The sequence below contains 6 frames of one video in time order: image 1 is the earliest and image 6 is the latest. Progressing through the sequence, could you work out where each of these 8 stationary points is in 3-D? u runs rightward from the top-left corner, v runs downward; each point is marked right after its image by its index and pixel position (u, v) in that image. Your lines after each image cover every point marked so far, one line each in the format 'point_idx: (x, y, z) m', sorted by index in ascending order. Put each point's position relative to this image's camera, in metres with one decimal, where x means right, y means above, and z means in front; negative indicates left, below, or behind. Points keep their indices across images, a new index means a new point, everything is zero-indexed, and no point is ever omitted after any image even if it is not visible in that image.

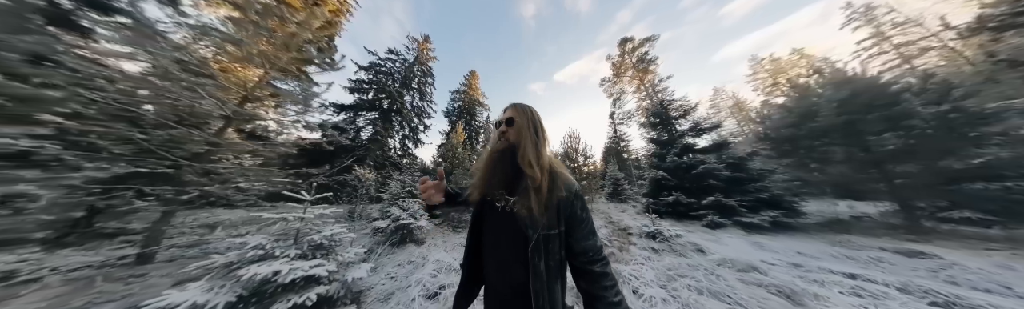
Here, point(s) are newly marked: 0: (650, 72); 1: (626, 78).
0: (+9.3, +5.4, +10.0) m
1: (+7.9, +5.2, +10.4) m
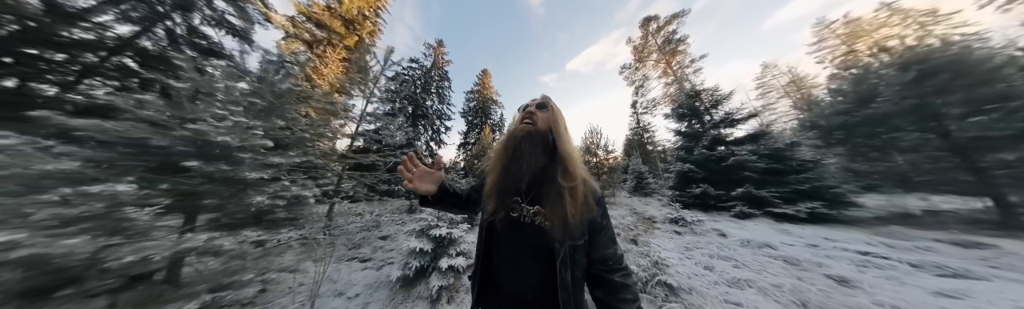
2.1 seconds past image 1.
0: (+10.1, +6.1, +8.8) m
1: (+8.8, +5.8, +9.5) m
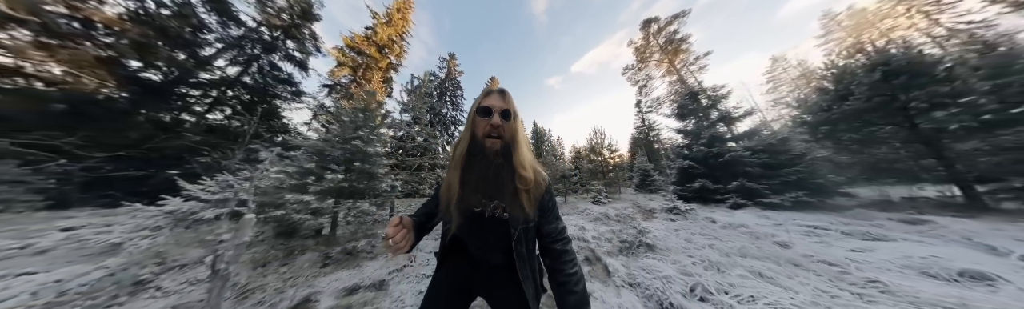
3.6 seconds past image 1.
0: (+10.4, +6.3, +8.9) m
1: (+9.2, +6.0, +9.6) m
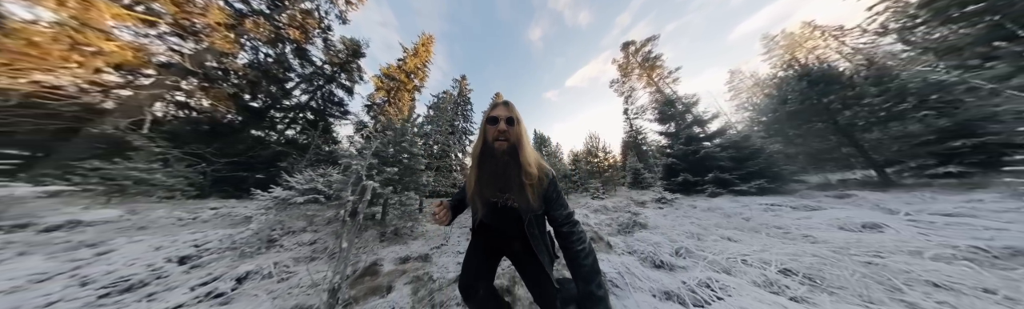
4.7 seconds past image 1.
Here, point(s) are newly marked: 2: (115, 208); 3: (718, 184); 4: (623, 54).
0: (+10.4, +6.2, +10.2) m
1: (+9.2, +5.9, +10.9) m
2: (-6.3, -1.0, +2.3) m
3: (+10.1, -1.6, +6.9) m
4: (+8.8, +7.9, +11.1) m
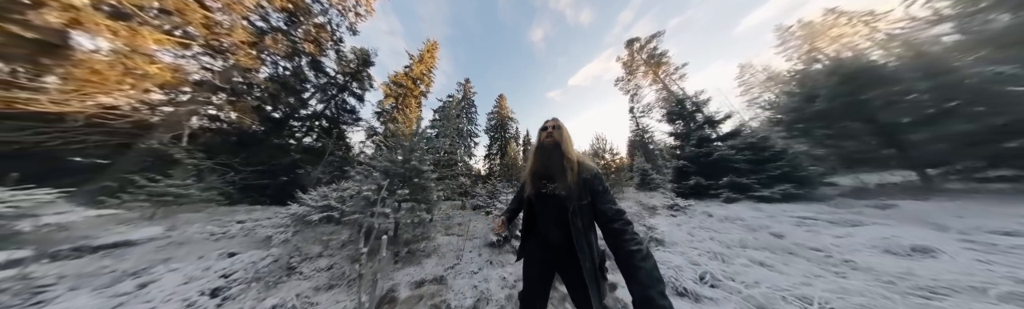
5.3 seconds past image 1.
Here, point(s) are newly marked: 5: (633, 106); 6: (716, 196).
0: (+10.7, +6.3, +9.7) m
1: (+9.5, +5.9, +10.5) m
2: (-6.3, -1.2, +2.6) m
3: (+10.3, -1.5, +6.6) m
4: (+9.0, +7.9, +10.7) m
5: (+10.3, +4.0, +11.8) m
6: (+10.0, -2.0, +7.0) m
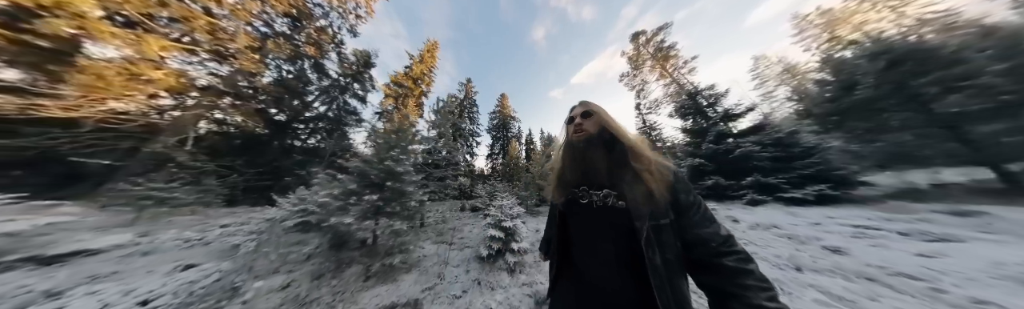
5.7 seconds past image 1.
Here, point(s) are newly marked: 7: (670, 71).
0: (+10.8, +6.4, +9.2) m
1: (+9.7, +6.0, +10.0) m
2: (-6.3, -1.2, +2.6) m
3: (+10.4, -1.4, +6.0) m
4: (+9.1, +8.0, +10.2) m
5: (+10.5, +4.1, +11.3) m
6: (+10.2, -1.9, +6.4) m
7: (+10.5, +5.4, +9.3) m
